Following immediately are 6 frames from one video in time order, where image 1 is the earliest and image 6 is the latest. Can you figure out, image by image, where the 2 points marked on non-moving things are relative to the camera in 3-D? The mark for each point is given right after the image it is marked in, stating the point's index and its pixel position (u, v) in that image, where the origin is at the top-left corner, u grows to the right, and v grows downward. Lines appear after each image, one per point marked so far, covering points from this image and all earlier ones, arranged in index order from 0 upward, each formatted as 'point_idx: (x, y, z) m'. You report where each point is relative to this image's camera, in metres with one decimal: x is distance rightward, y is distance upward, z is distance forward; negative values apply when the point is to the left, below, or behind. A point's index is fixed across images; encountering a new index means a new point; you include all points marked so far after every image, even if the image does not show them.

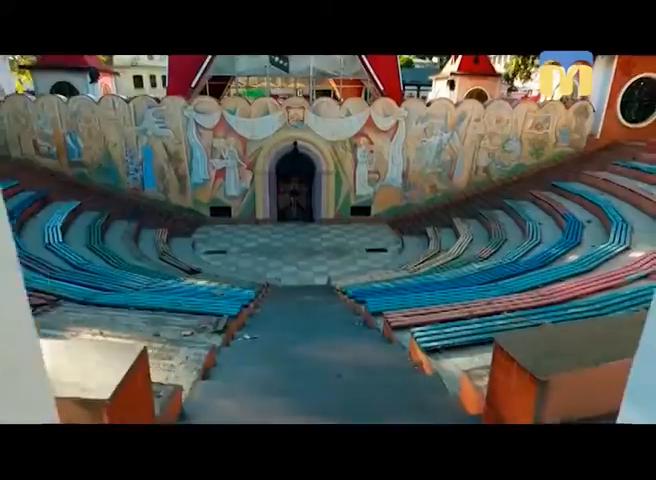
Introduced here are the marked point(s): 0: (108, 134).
0: (-4.0, +1.9, +7.3) m
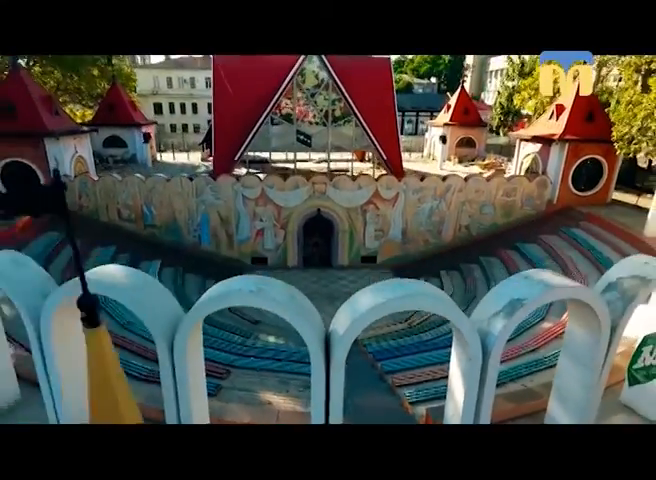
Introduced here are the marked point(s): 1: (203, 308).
0: (-3.6, +0.9, +9.5) m
1: (-1.0, -0.5, +2.6) m
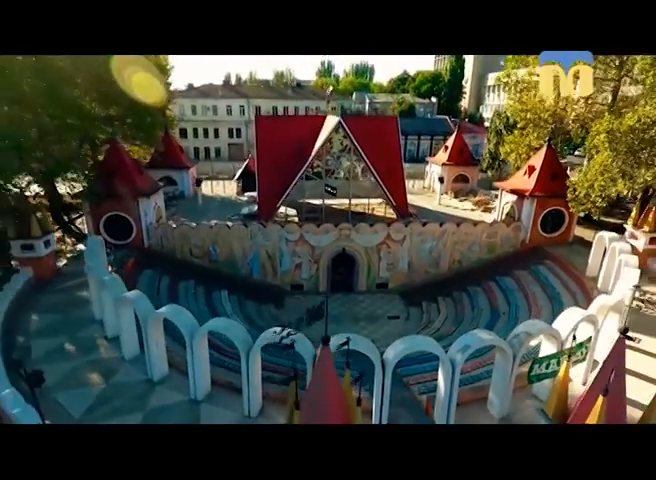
0: (-2.9, -0.1, +12.3) m
1: (-0.3, -1.5, +5.5) m
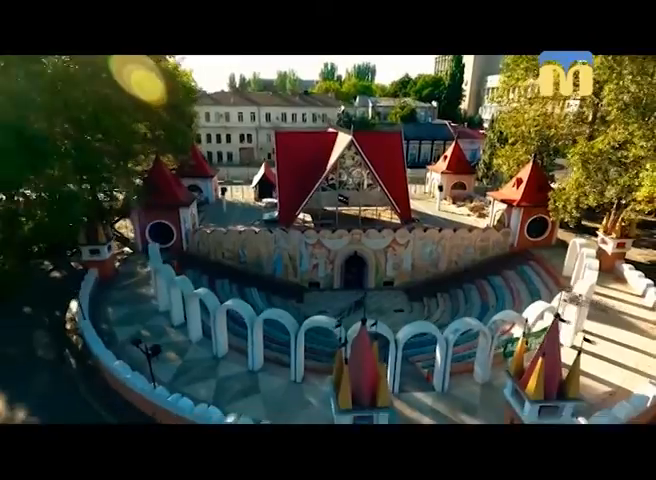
0: (-2.4, -0.3, +14.2) m
1: (+0.2, -1.7, +7.4) m
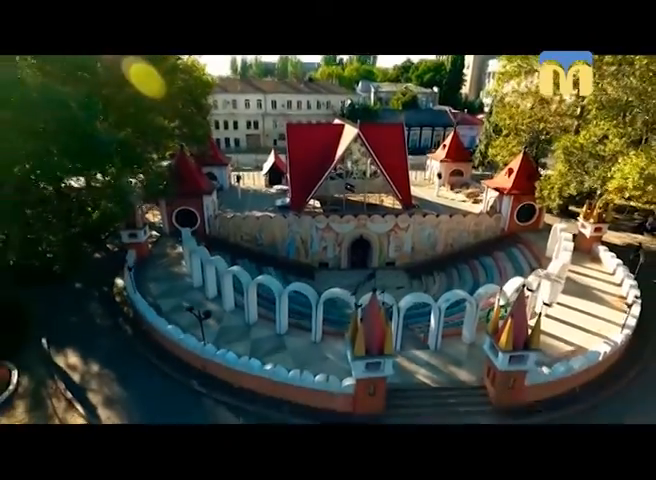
0: (-2.1, +0.3, +15.8) m
1: (+0.5, -1.4, +9.0) m
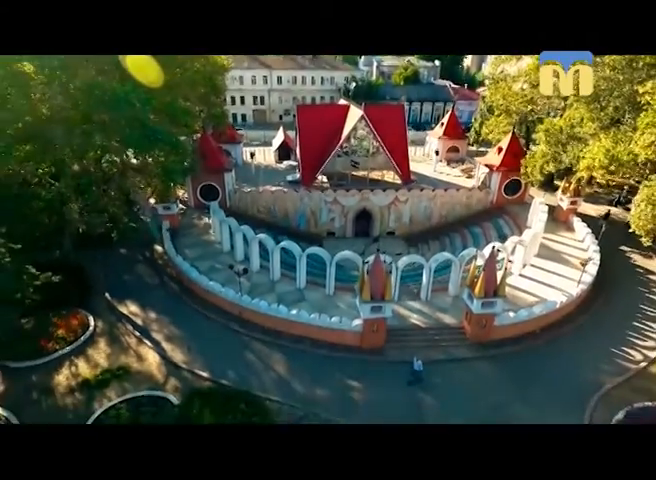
0: (-1.8, +1.6, +17.7) m
1: (+0.9, -0.6, +11.0) m
